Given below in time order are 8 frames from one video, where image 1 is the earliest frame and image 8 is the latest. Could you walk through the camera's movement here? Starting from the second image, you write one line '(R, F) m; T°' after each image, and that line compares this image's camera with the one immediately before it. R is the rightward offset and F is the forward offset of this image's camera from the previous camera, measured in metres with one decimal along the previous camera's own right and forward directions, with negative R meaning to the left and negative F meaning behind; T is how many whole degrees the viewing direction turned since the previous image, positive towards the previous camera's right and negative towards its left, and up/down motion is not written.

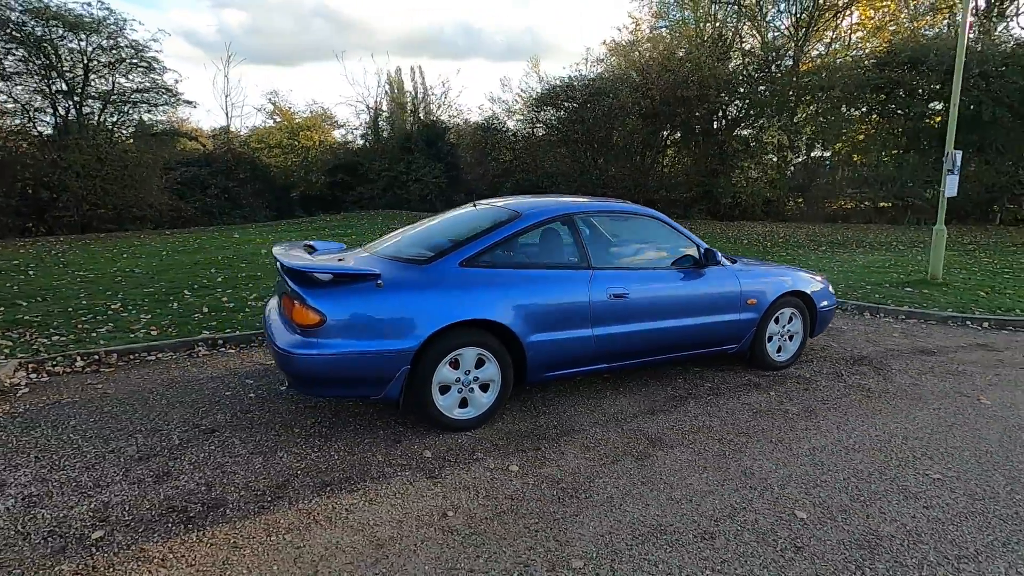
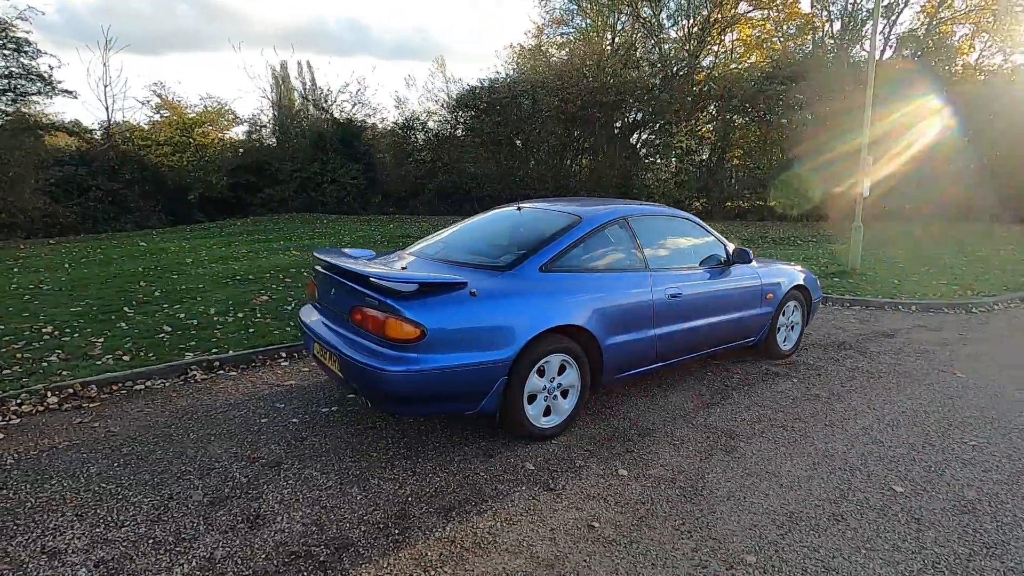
(-1.1, +0.2) m; +11°
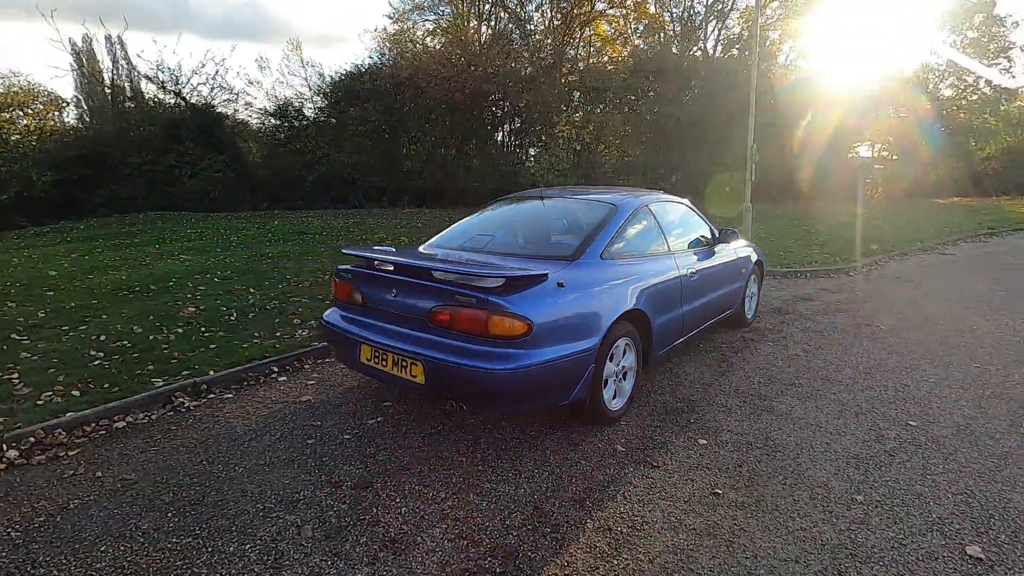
(-1.2, +0.2) m; +14°
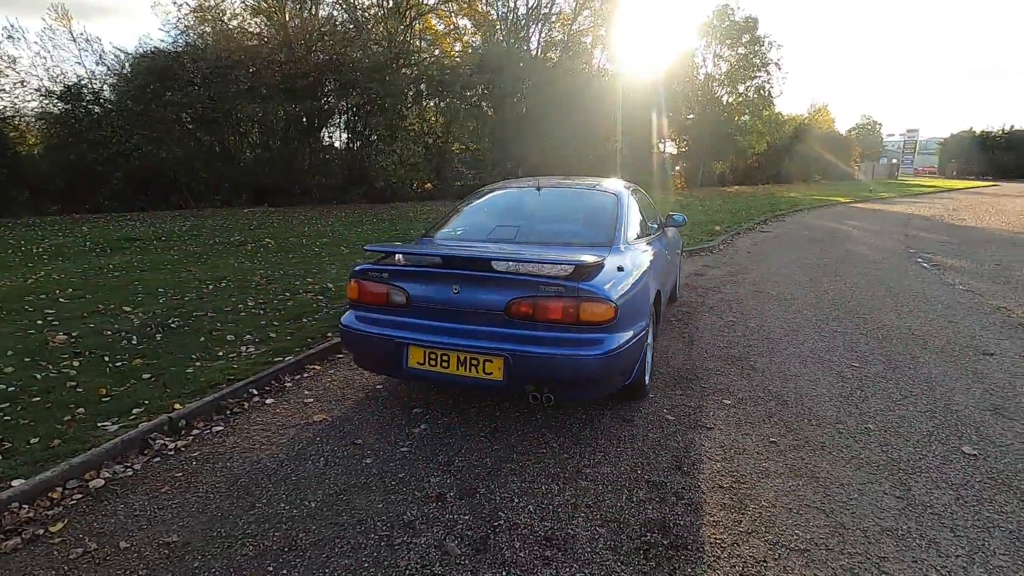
(-1.3, +0.2) m; +18°
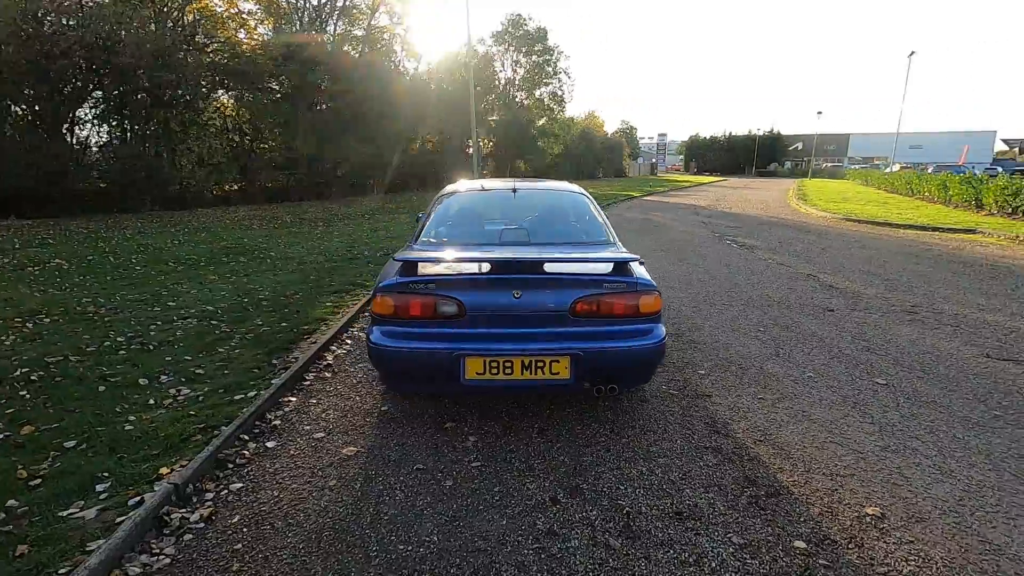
(-1.4, +0.2) m; +21°
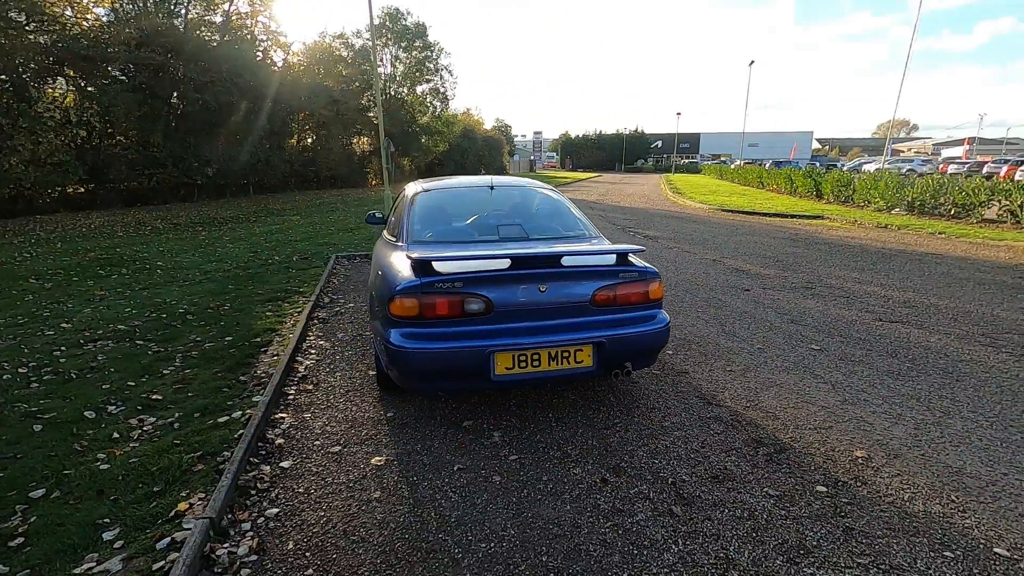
(-0.8, 0.0) m; +12°
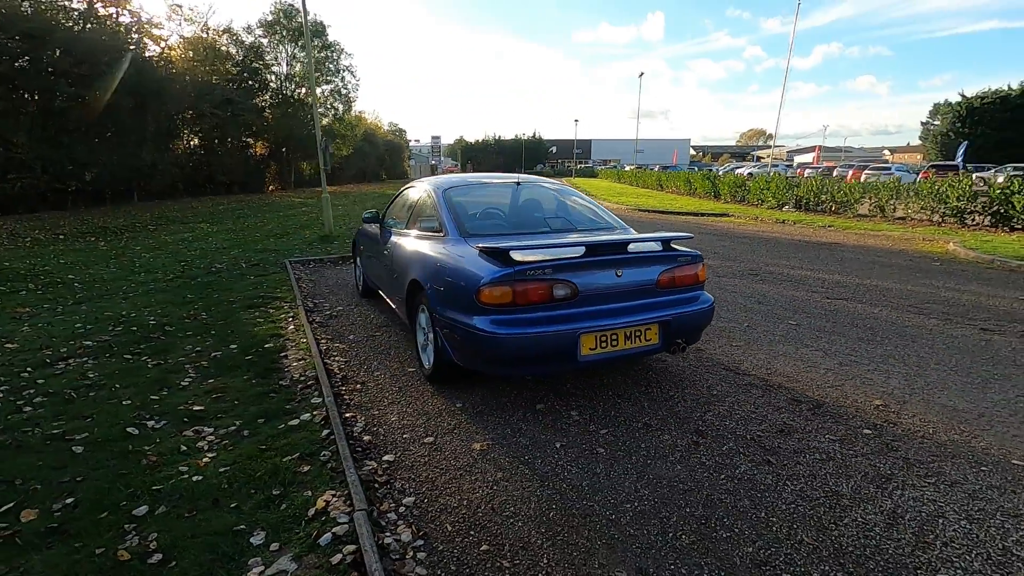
(-1.1, -0.1) m; +11°
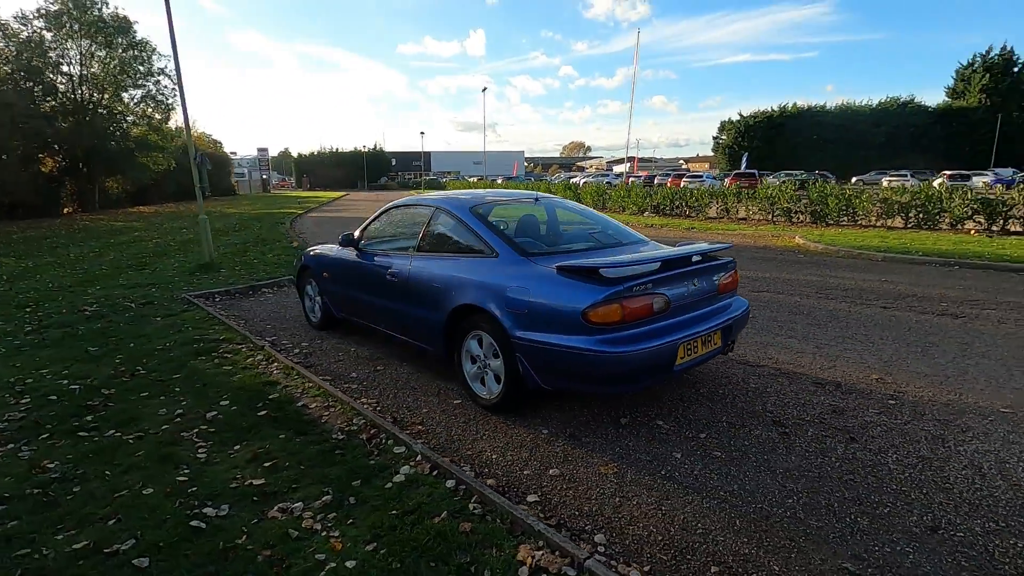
(-1.4, +0.3) m; +17°
